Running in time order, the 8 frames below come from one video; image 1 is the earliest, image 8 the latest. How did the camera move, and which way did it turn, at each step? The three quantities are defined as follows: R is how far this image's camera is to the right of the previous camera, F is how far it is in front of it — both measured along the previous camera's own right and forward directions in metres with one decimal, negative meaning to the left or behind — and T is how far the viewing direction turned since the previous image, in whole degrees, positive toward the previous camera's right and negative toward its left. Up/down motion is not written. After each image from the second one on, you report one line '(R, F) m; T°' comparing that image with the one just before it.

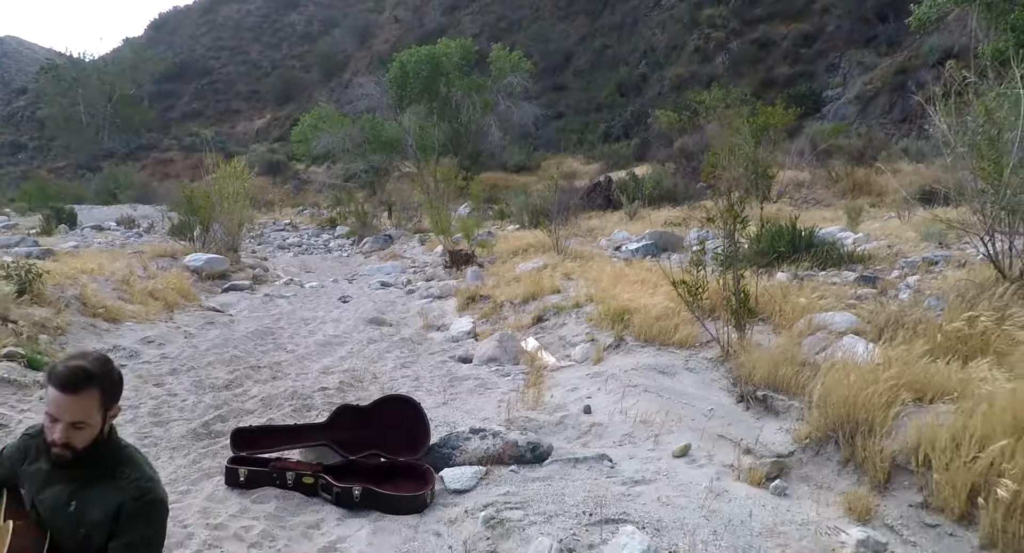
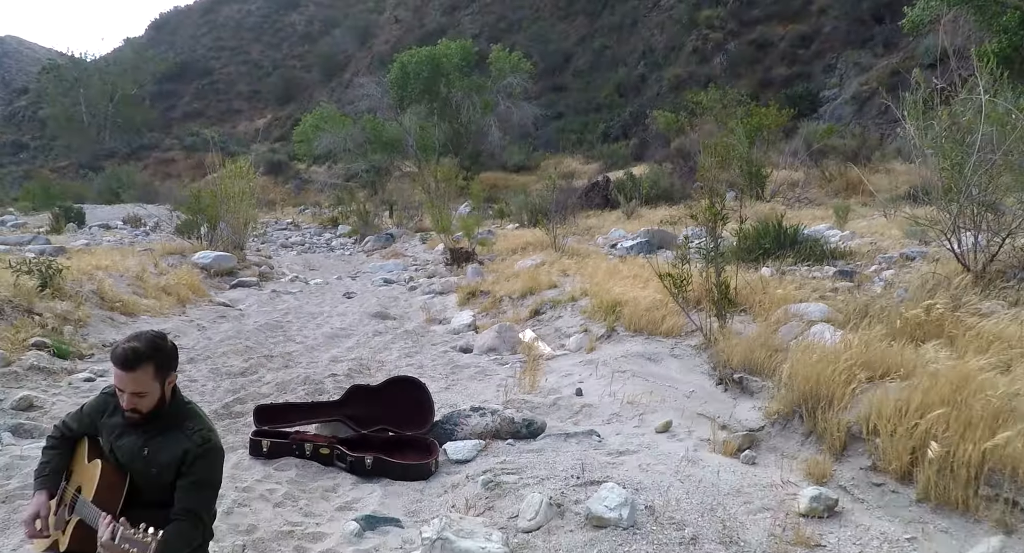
(0.0, -0.3) m; 0°
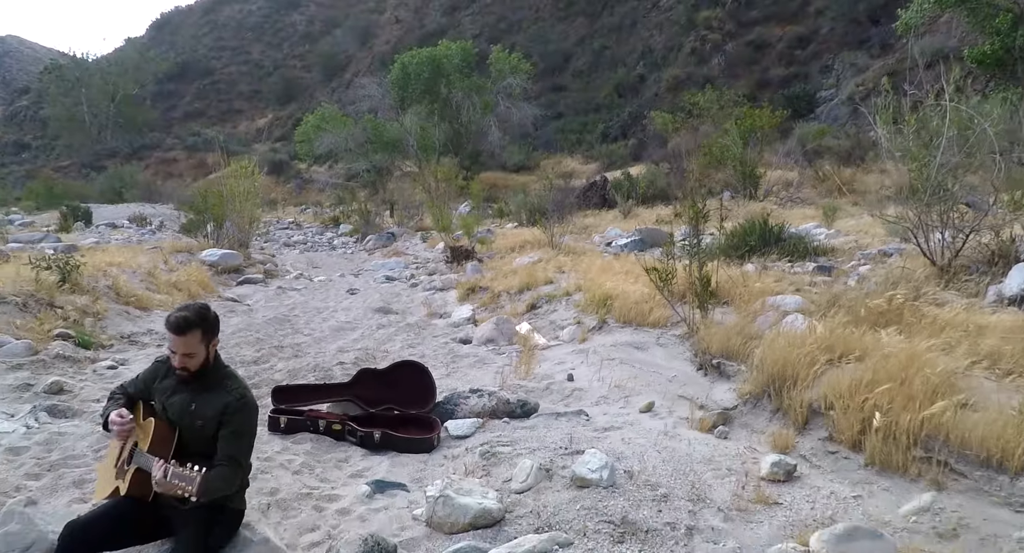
(0.0, -0.4) m; 0°
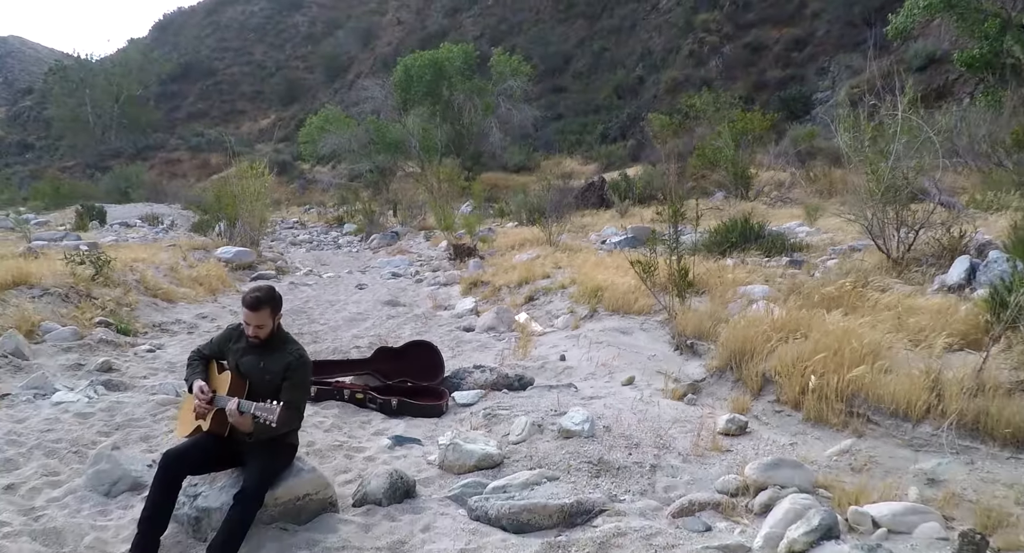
(0.0, -0.6) m; 0°
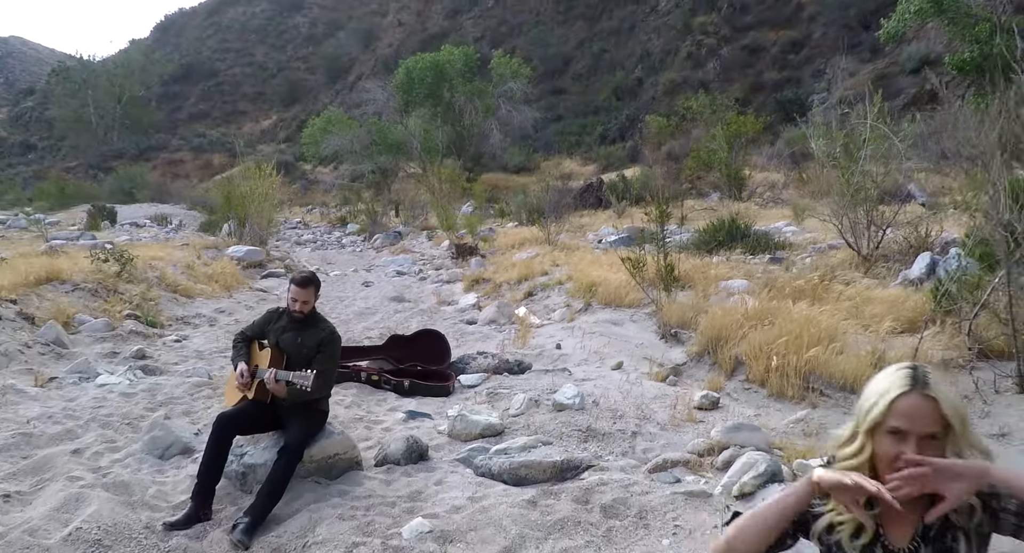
(0.0, -0.5) m; 0°
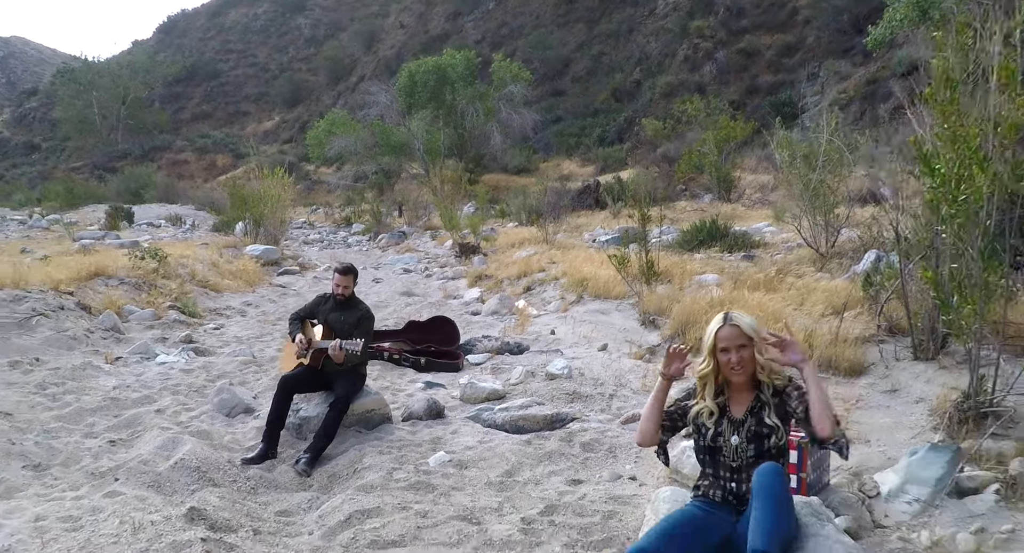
(0.0, -0.9) m; 0°
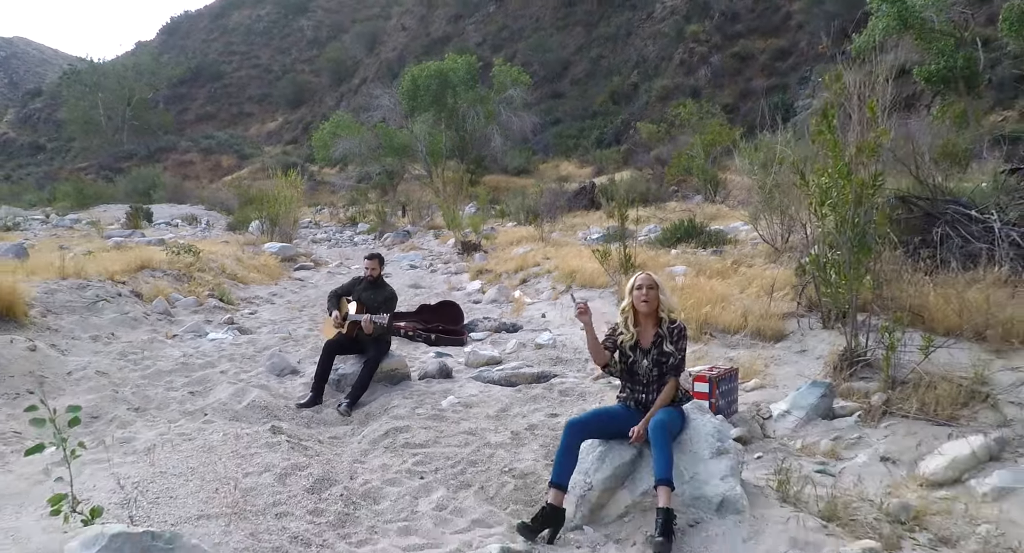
(0.0, -1.2) m; 0°
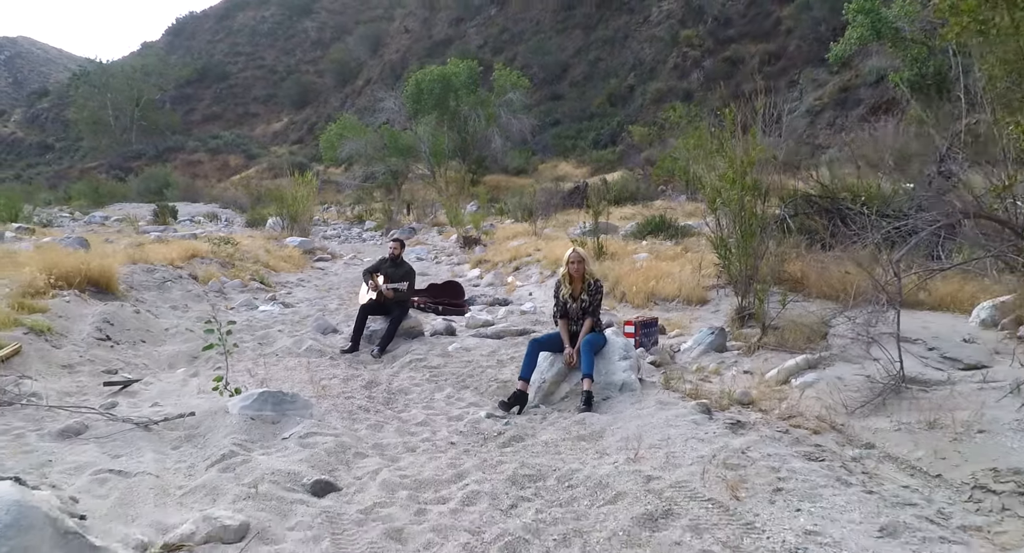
(+0.1, -1.8) m; 0°
